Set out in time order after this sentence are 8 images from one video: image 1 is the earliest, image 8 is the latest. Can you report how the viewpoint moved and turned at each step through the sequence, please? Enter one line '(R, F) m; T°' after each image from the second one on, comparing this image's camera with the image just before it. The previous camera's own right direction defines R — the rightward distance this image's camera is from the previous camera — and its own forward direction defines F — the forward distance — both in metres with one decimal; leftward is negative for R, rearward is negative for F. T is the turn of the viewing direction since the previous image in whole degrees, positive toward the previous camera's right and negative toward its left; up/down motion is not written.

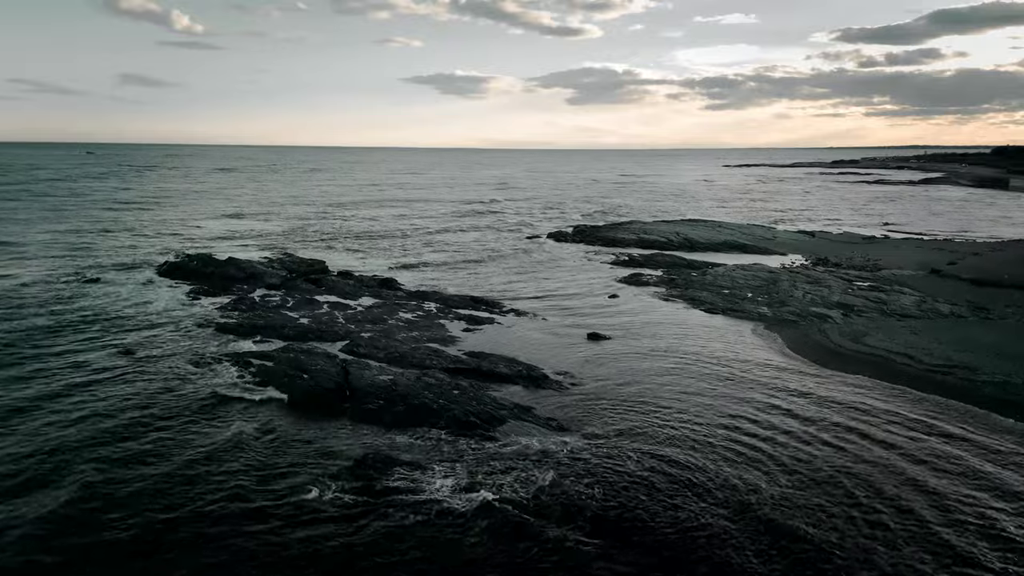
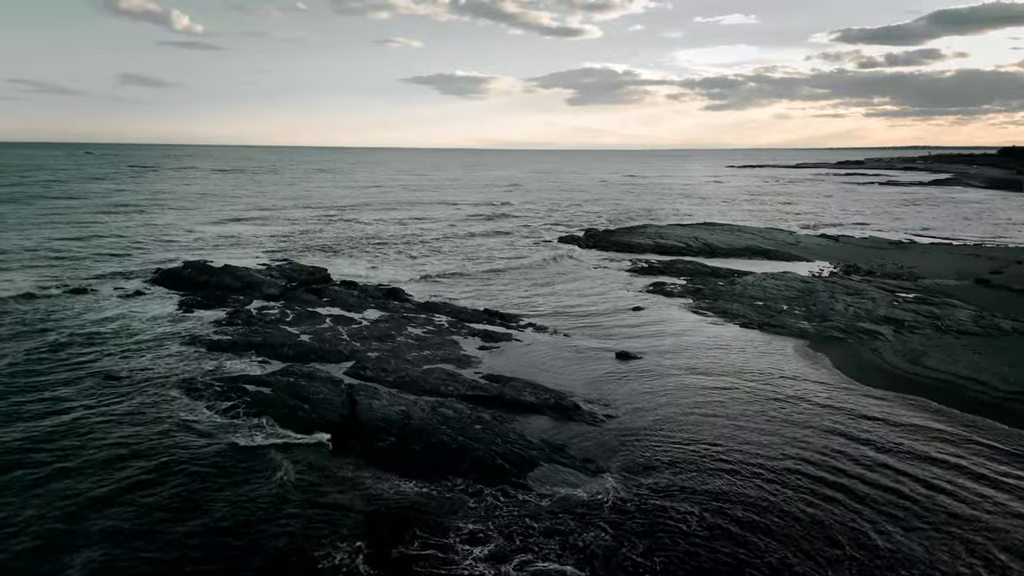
(-0.5, +1.6) m; 0°
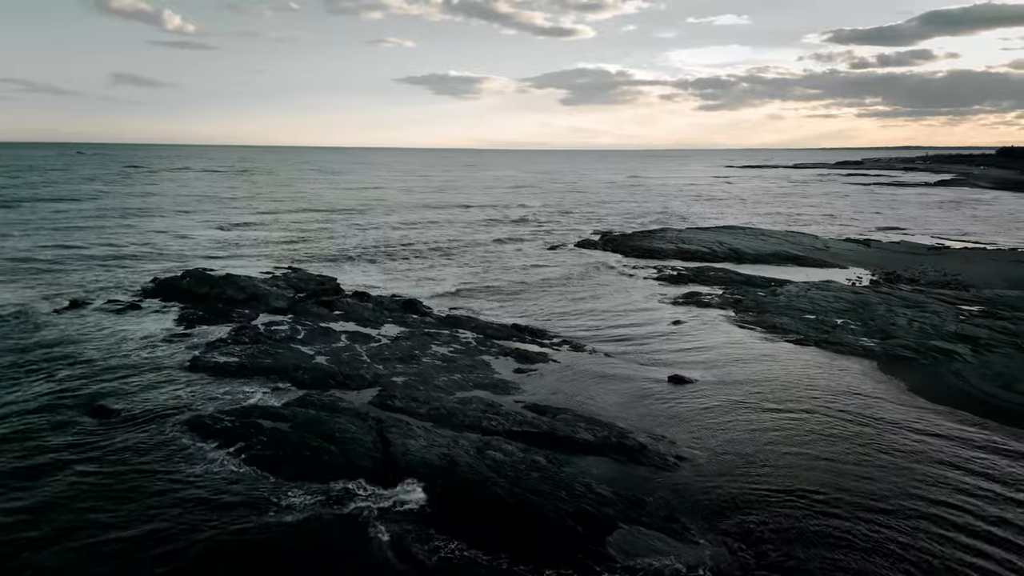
(-0.9, +1.6) m; +1°
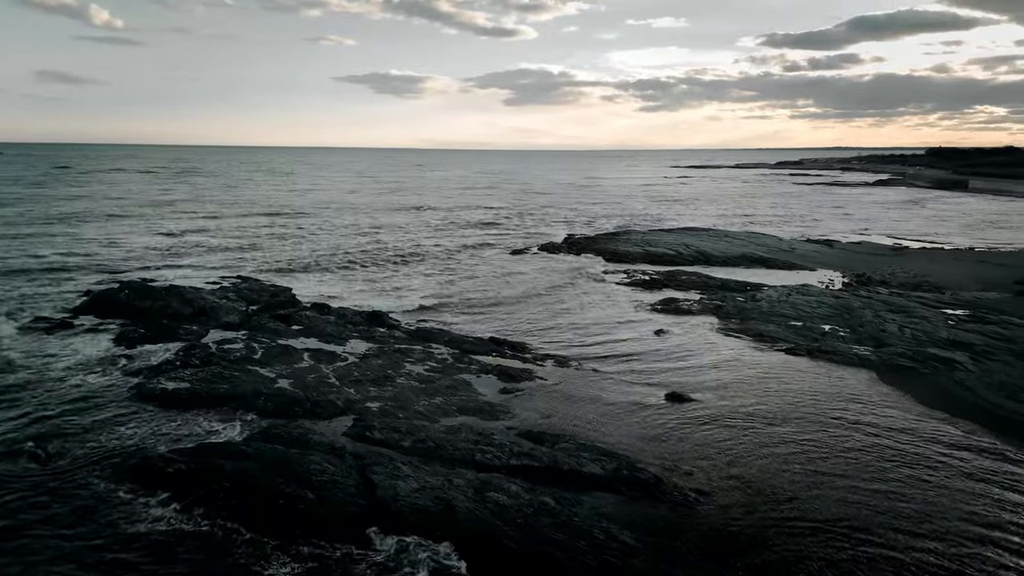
(-0.7, +1.2) m; +4°
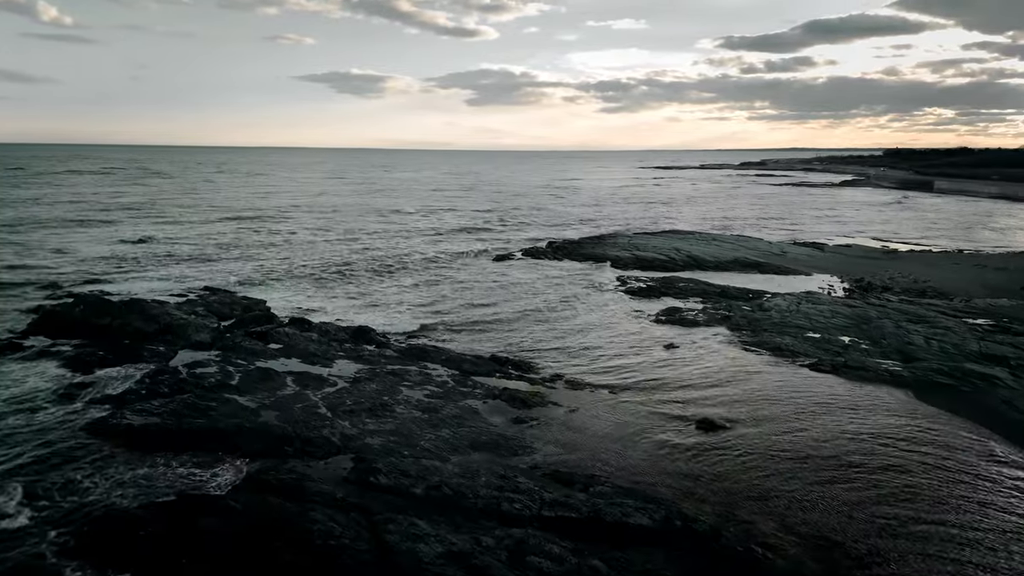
(-0.8, +1.4) m; +3°
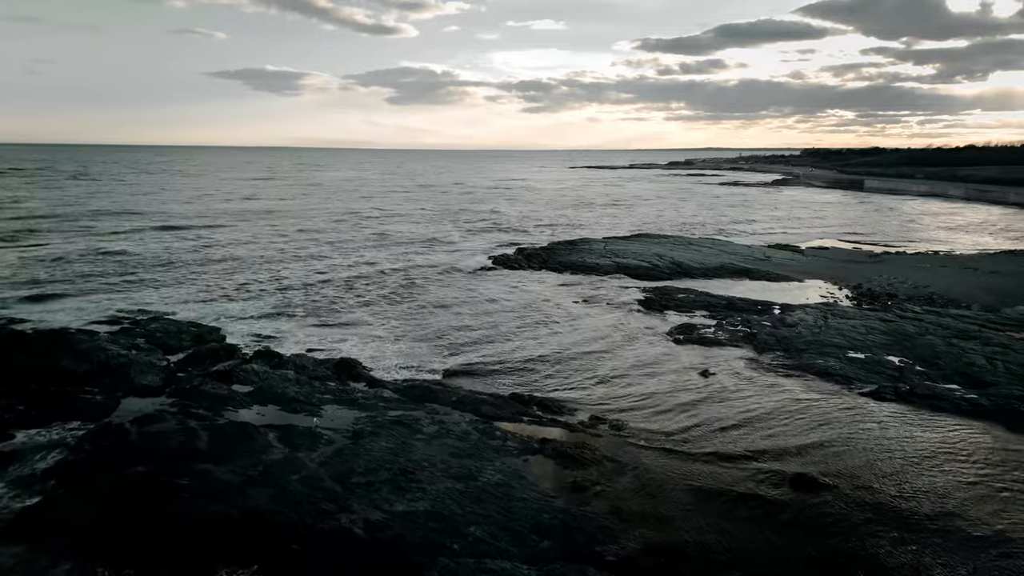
(-1.7, +2.5) m; +6°
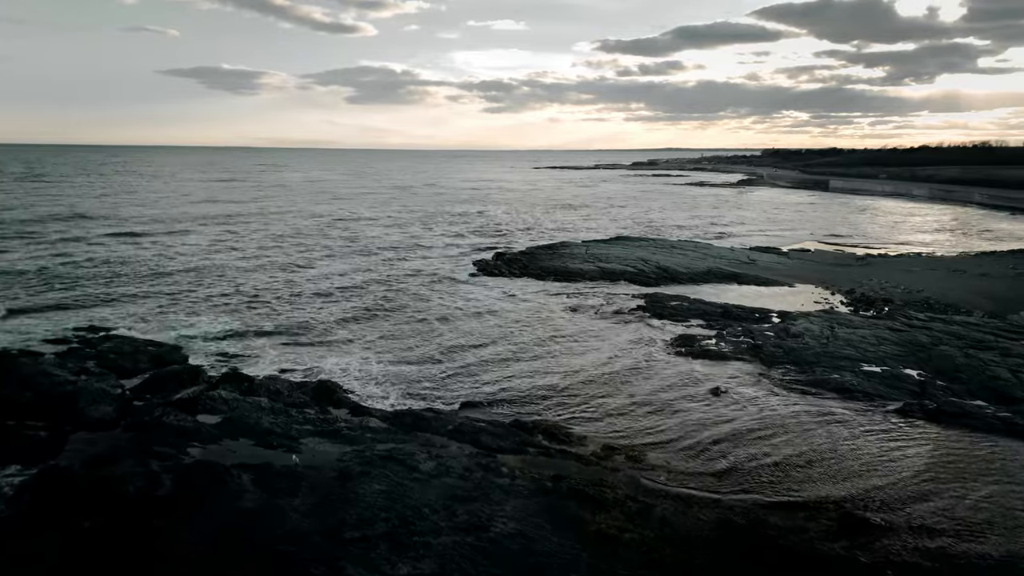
(-0.6, +1.3) m; +3°
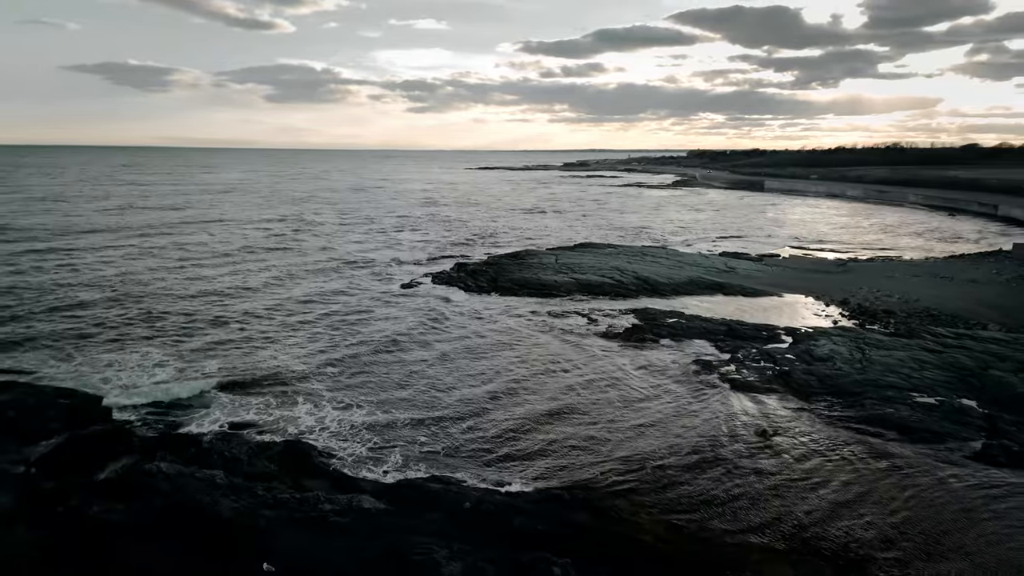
(-1.3, +2.5) m; +6°
